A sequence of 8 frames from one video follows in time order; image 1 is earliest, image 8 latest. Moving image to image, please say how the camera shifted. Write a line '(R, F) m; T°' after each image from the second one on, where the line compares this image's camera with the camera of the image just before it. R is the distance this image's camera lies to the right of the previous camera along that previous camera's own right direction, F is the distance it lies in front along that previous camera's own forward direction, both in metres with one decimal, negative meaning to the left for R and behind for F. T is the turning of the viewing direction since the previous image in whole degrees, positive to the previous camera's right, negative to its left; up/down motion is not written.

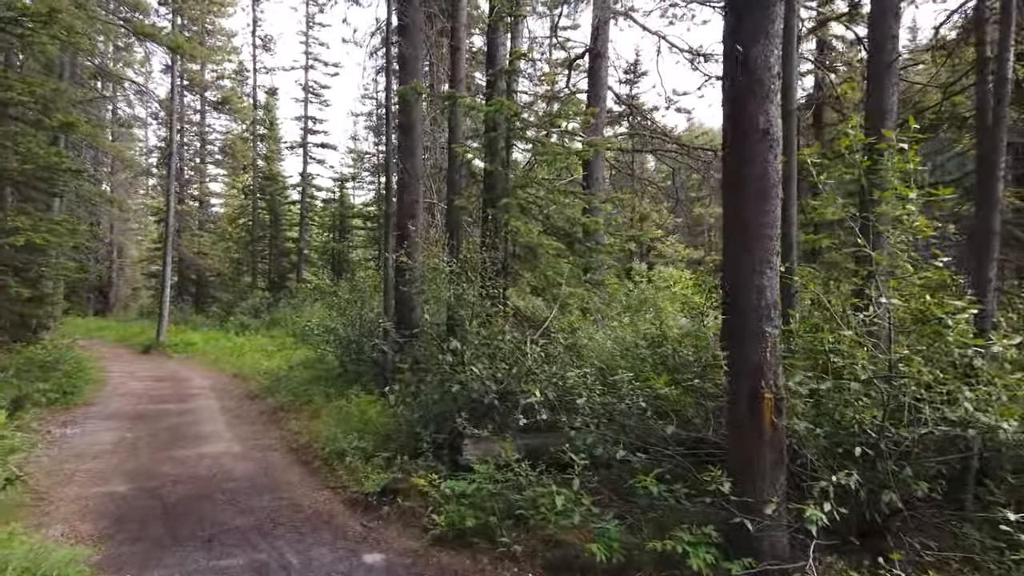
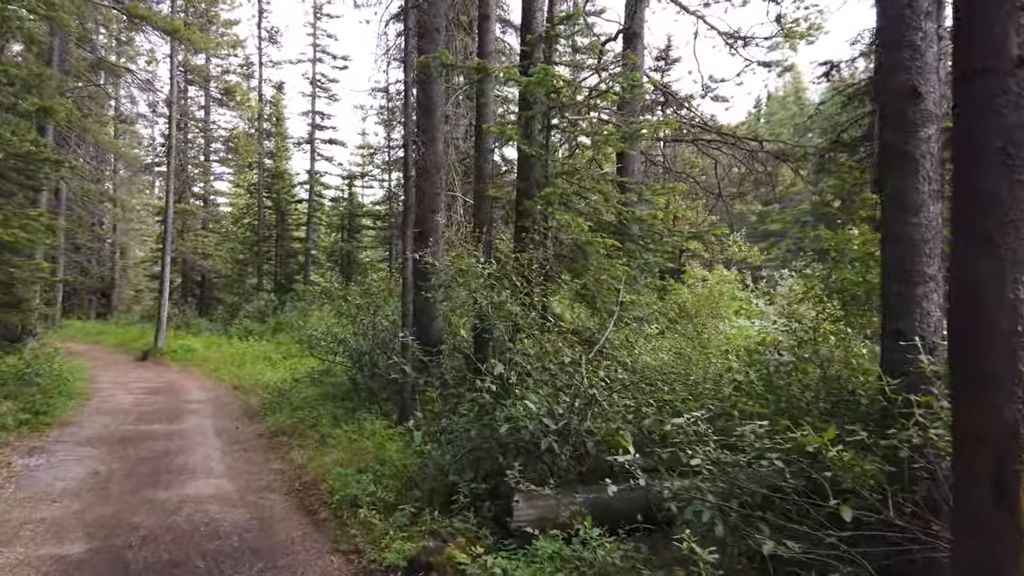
(-0.4, +1.5) m; -1°
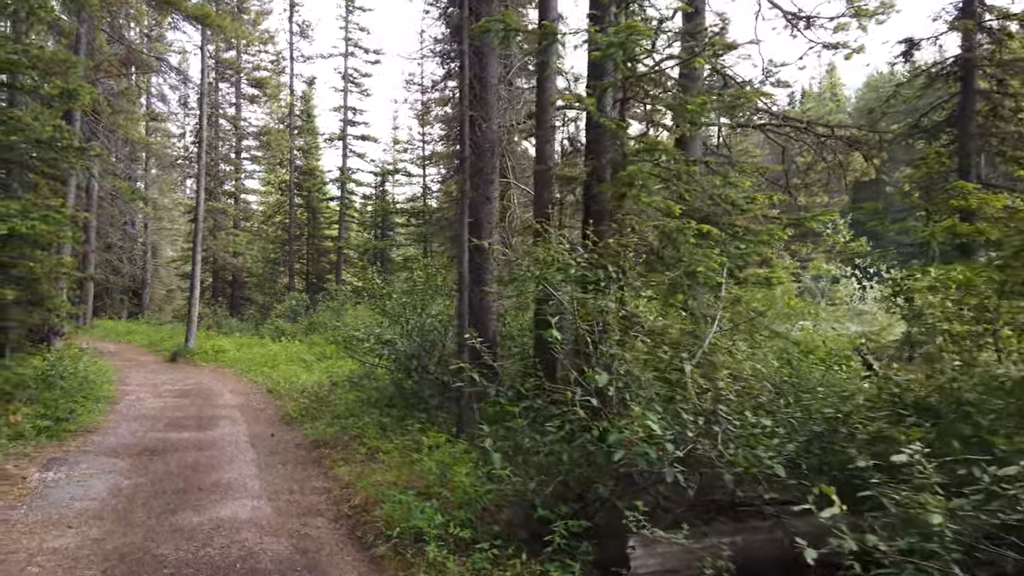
(-0.5, +1.0) m; -2°
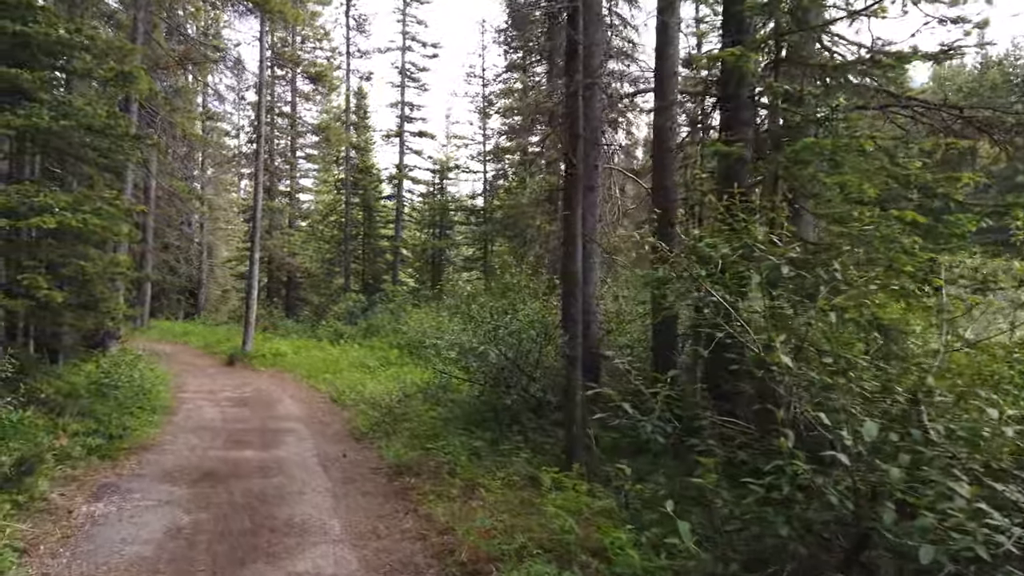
(-0.7, +1.3) m; -3°
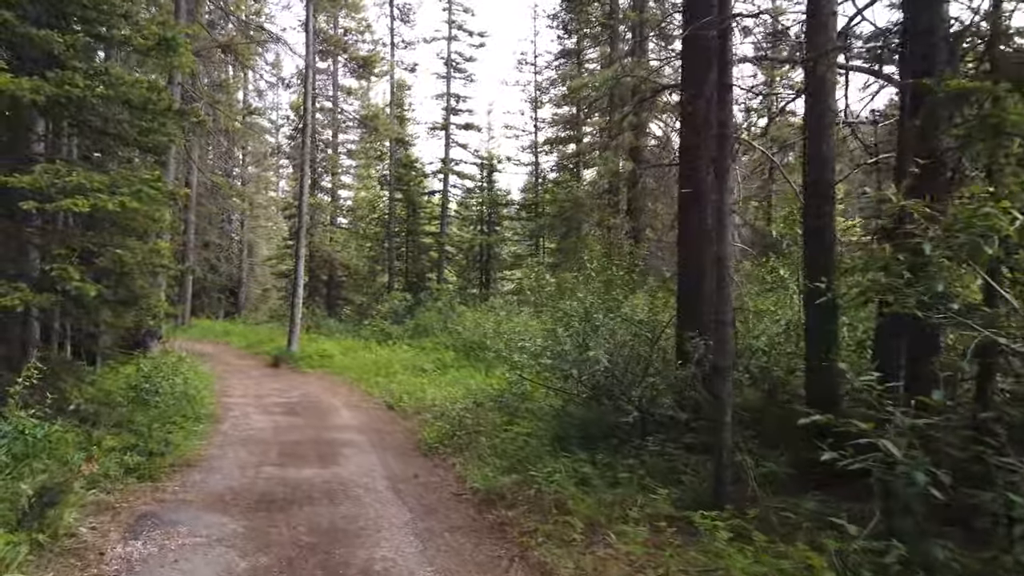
(-0.7, +1.3) m; -2°
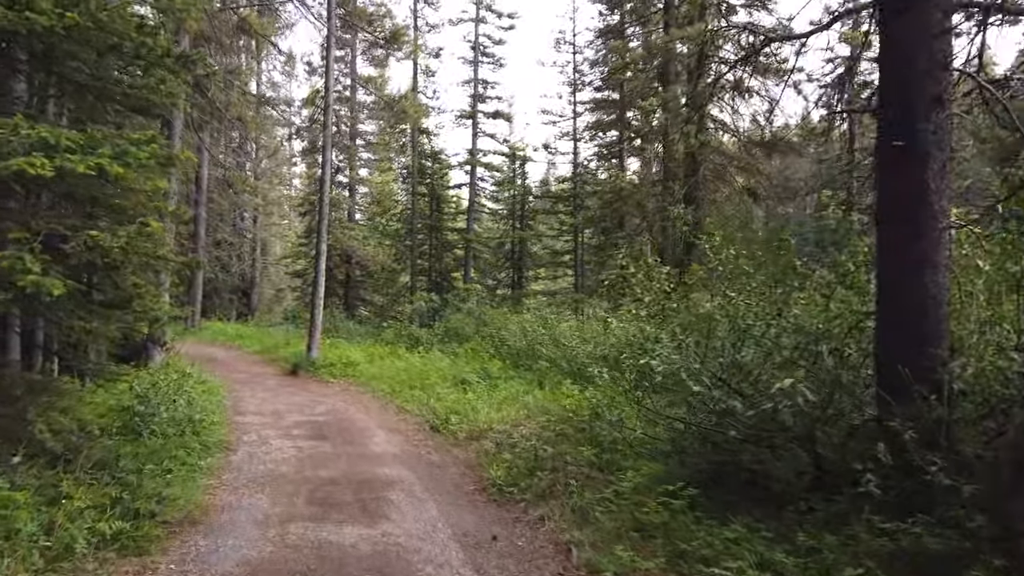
(-0.8, +2.1) m; -1°
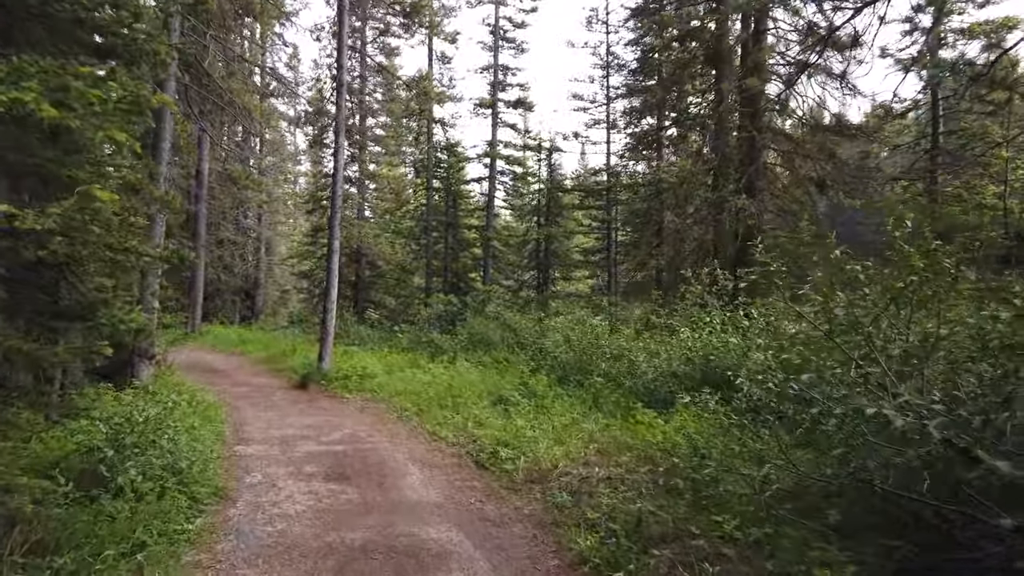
(-0.7, +2.0) m; 0°
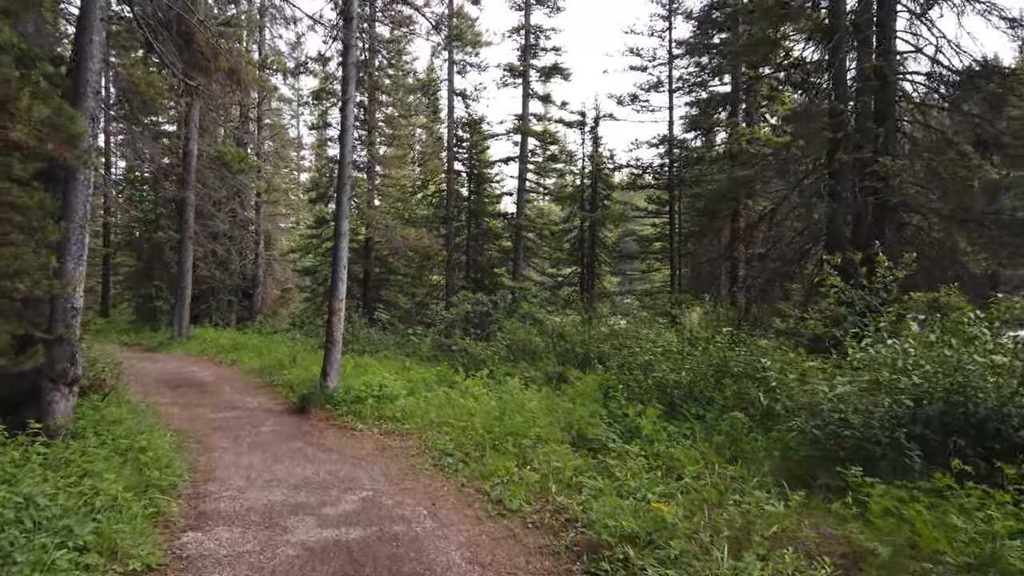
(-0.9, +3.6) m; 0°
